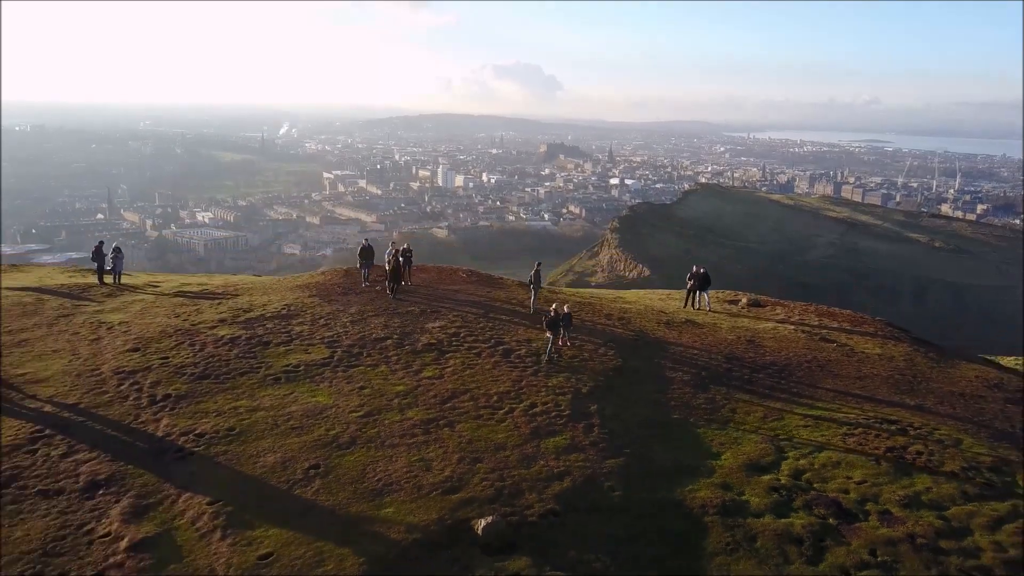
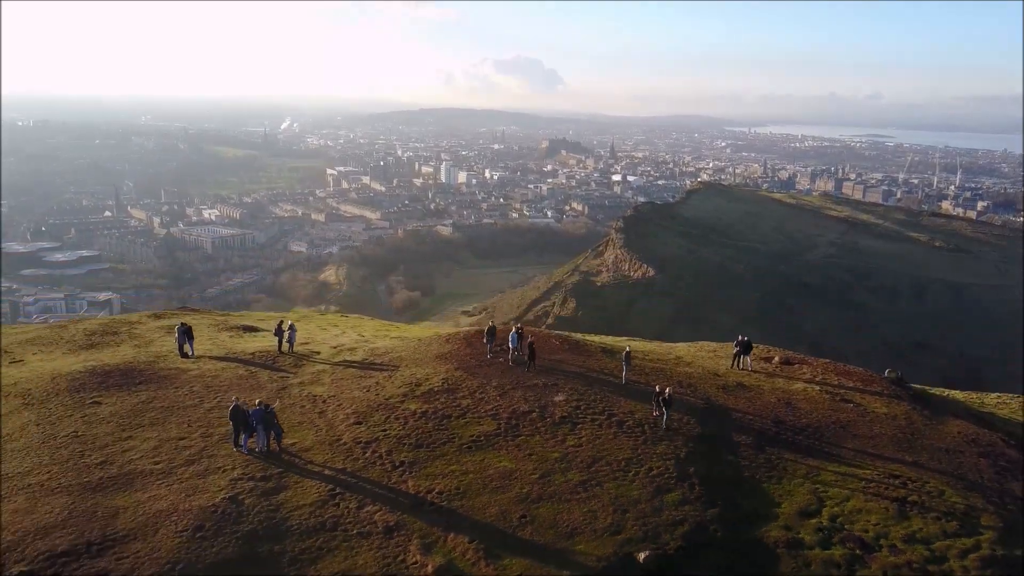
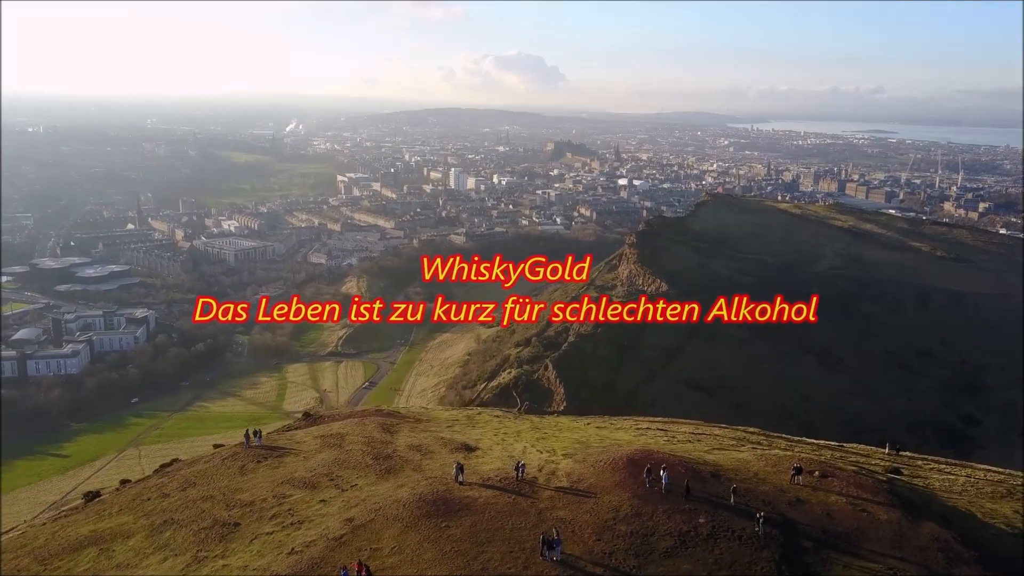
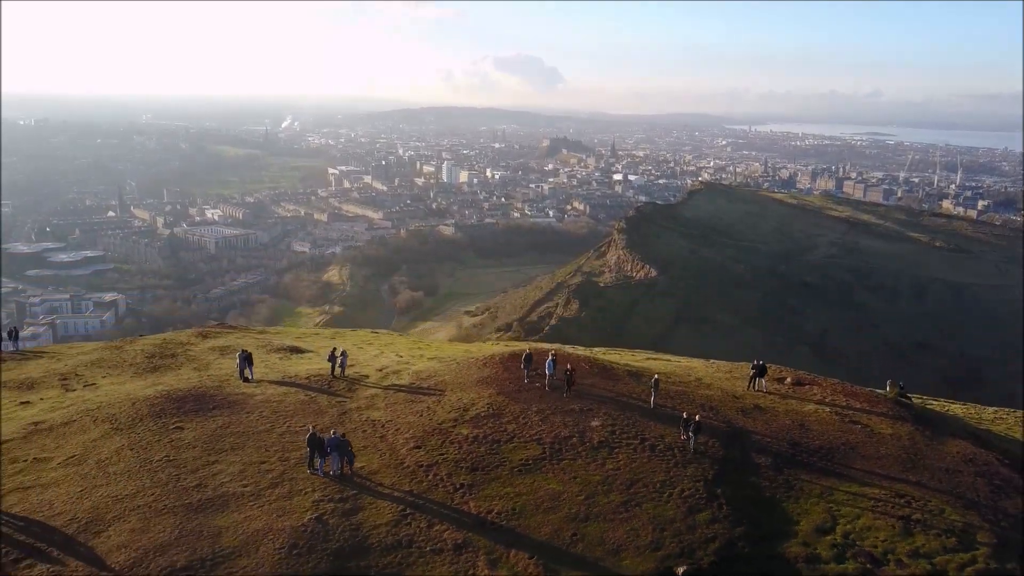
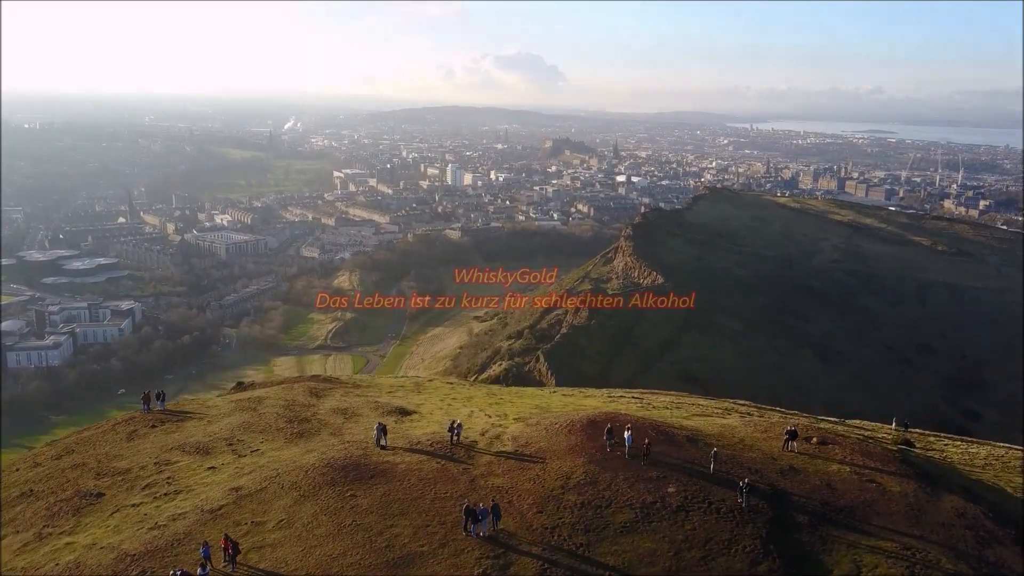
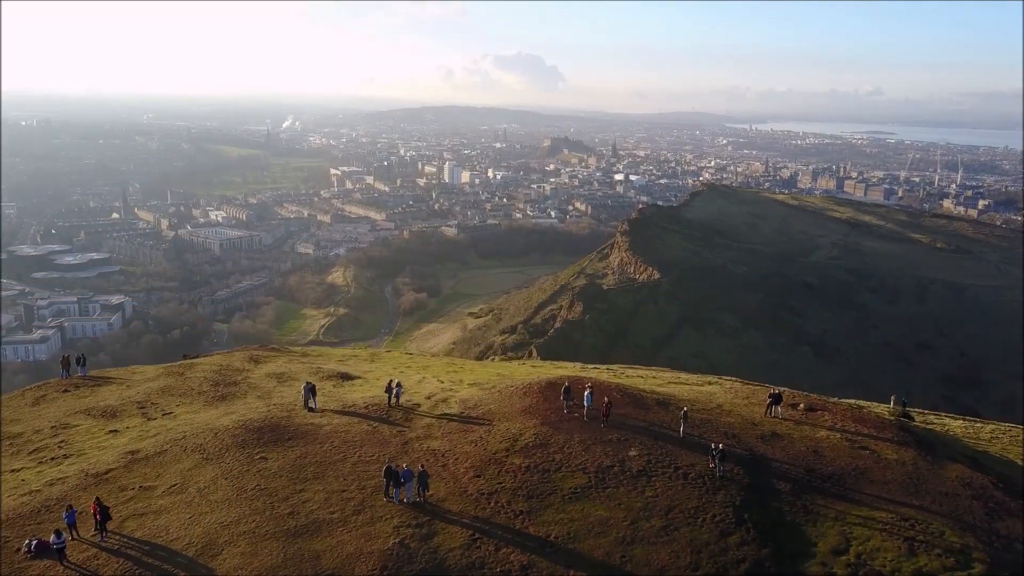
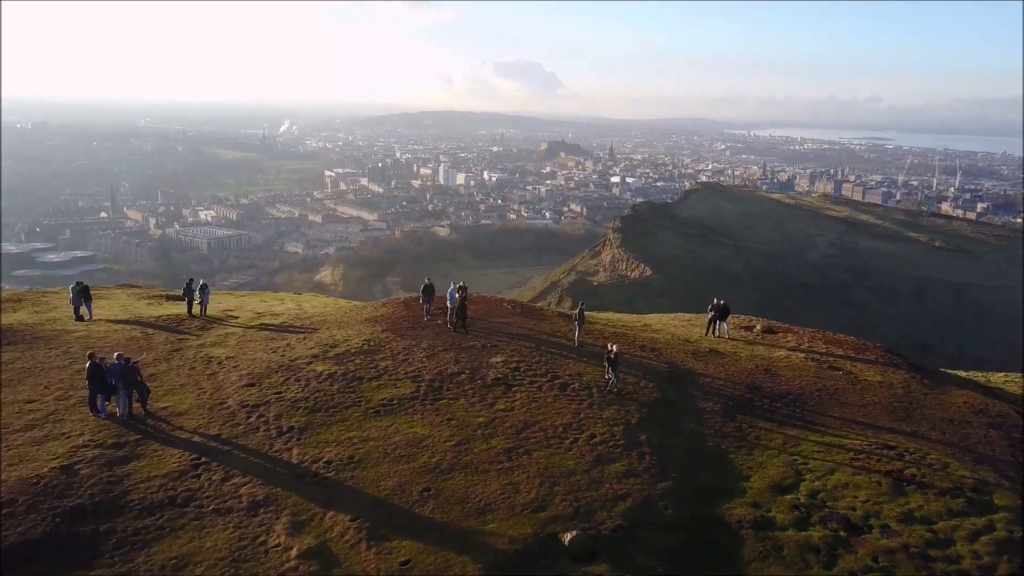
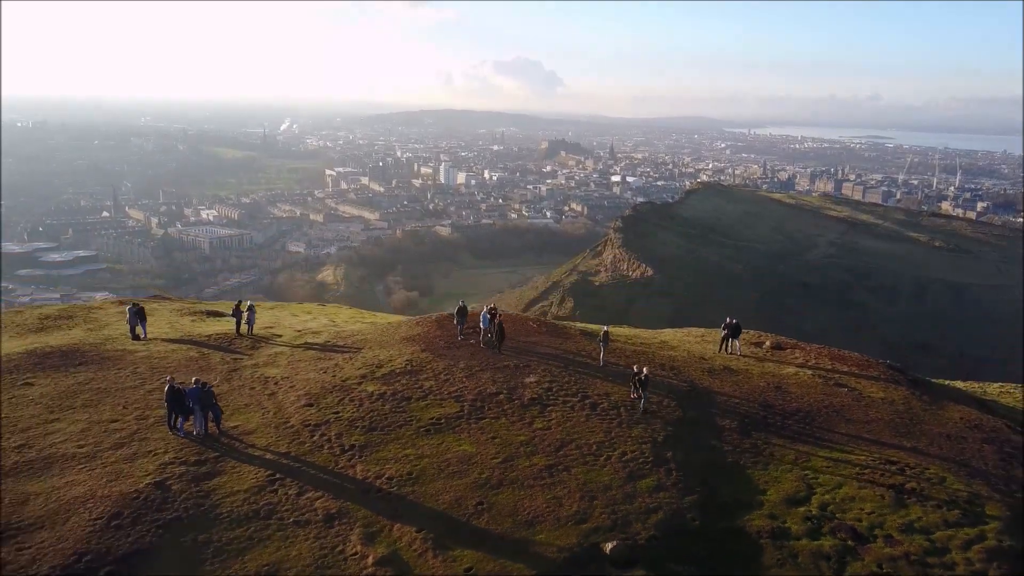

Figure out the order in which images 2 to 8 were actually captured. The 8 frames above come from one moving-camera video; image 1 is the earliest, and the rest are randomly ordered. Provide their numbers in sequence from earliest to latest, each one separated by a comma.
7, 8, 2, 4, 6, 5, 3
